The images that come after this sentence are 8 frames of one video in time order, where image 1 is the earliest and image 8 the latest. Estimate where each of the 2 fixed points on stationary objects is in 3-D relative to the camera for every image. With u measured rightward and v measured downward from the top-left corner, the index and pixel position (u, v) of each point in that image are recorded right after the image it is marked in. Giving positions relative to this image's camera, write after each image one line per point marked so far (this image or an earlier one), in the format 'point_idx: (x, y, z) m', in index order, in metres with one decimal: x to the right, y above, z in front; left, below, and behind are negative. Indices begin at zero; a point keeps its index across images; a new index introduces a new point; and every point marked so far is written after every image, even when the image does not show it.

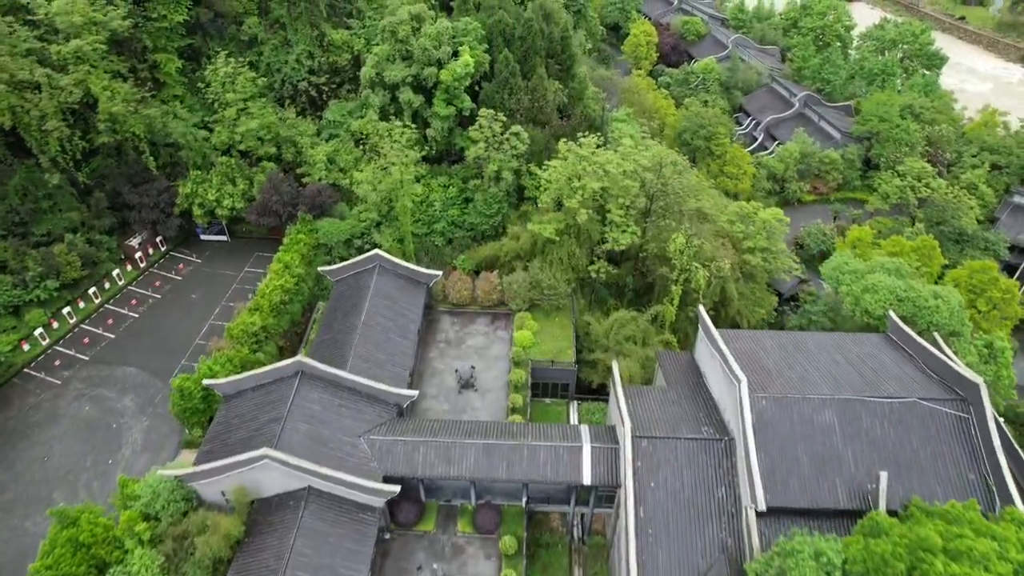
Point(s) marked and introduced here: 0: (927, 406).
0: (+9.8, -2.8, +18.0) m
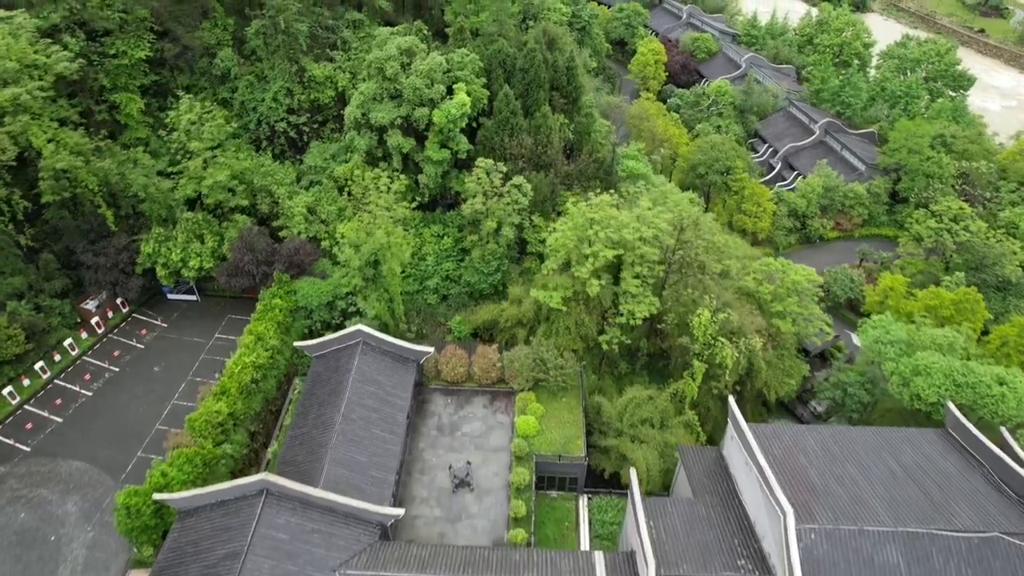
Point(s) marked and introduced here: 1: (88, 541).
0: (+9.8, -5.0, +15.1) m
1: (-10.3, -6.1, +18.6) m
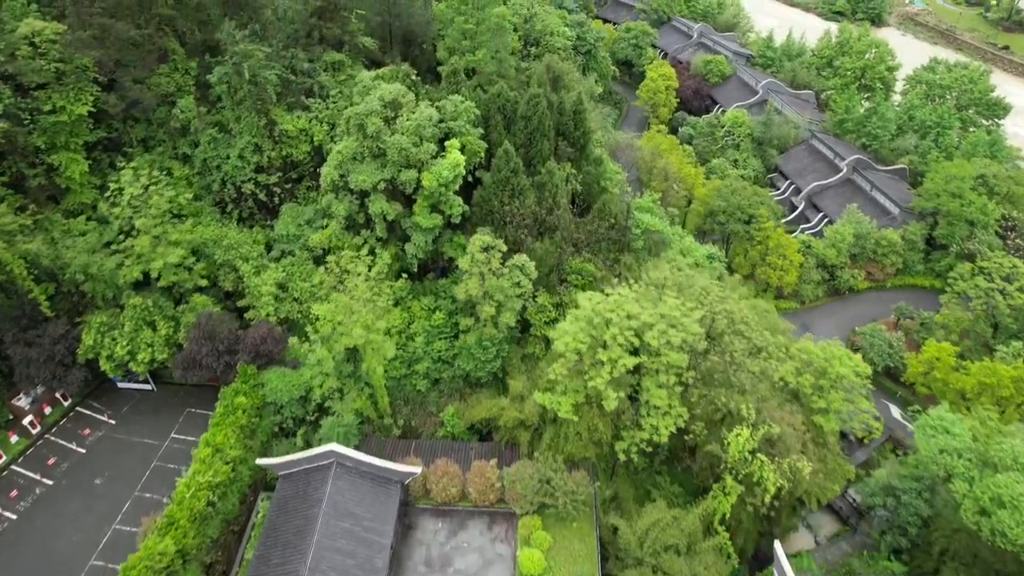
0: (+9.9, -7.6, +11.7) m
1: (-10.2, -8.7, +15.2) m
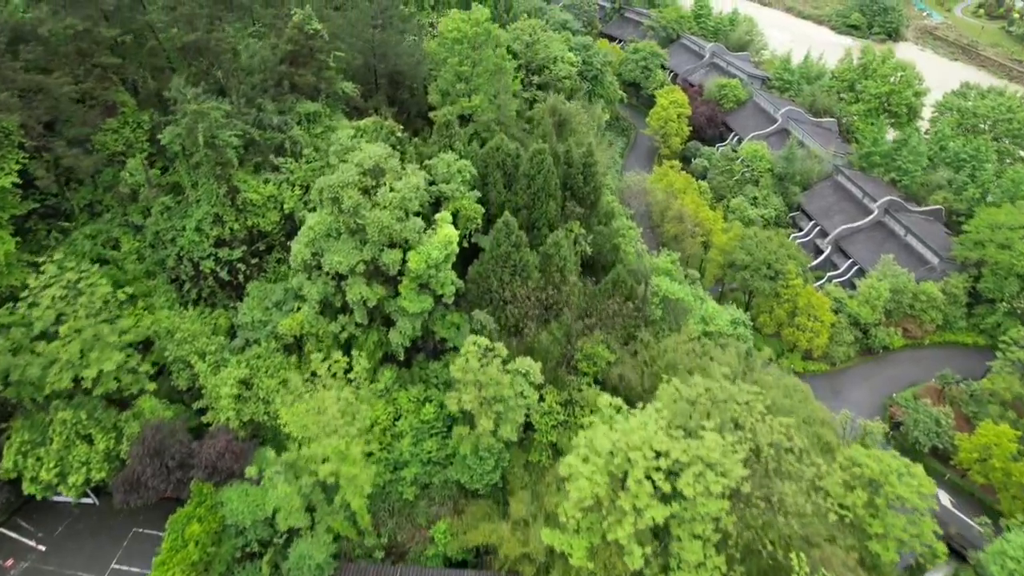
0: (+9.9, -10.1, +8.4) m
1: (-10.1, -11.2, +11.9) m
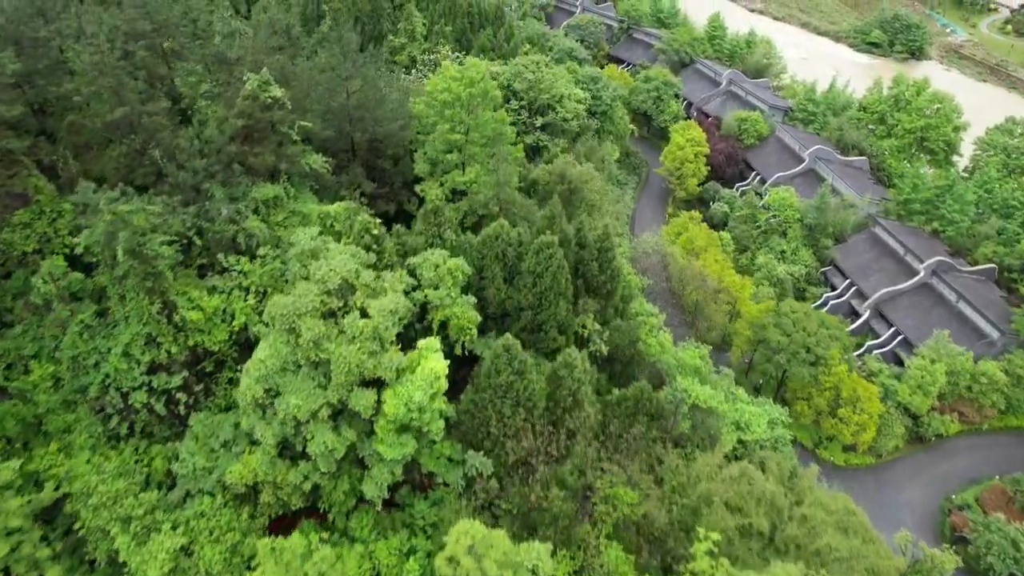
0: (+10.0, -13.0, +4.6) m
1: (-10.1, -14.1, +8.0) m
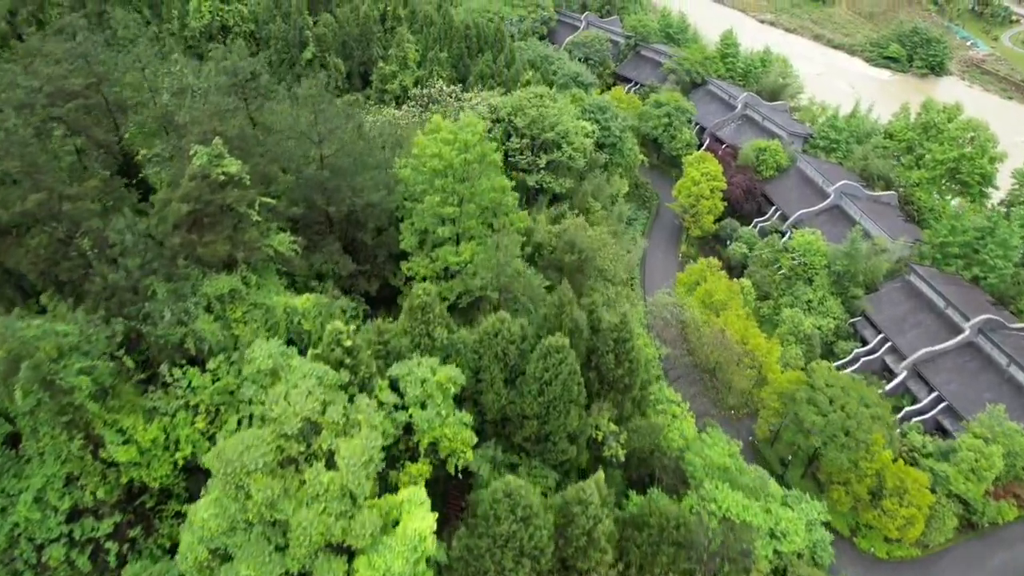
0: (+10.1, -15.3, +1.6) m
1: (-10.0, -16.4, +5.0) m
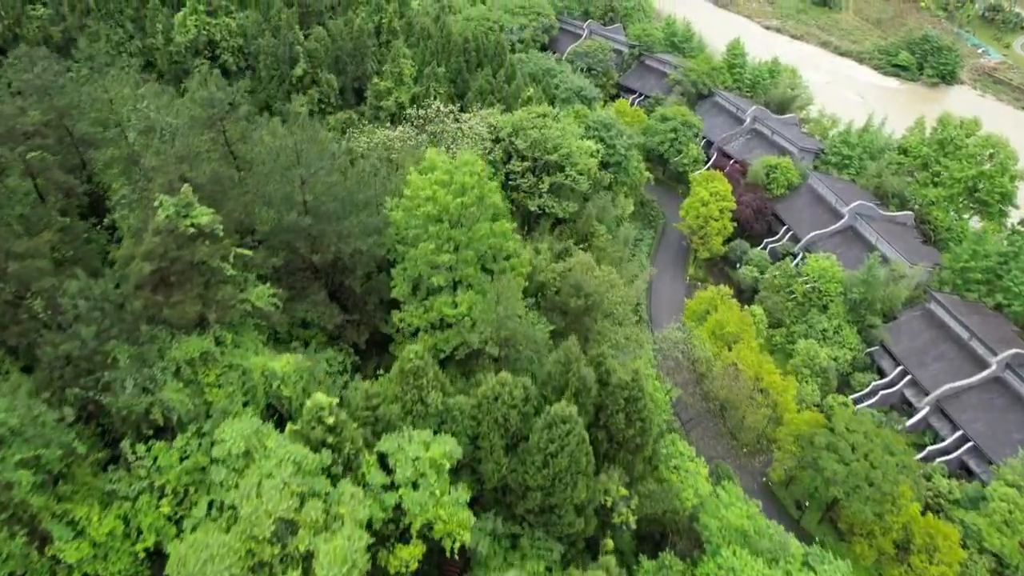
0: (+10.1, -16.4, +0.1) m
1: (-10.0, -17.5, +3.5) m
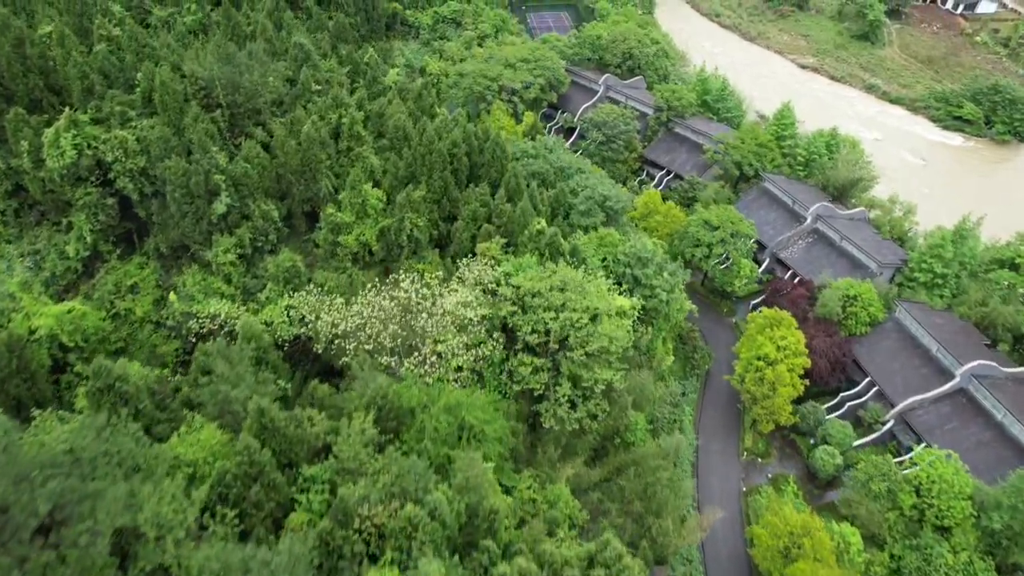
0: (+10.3, -23.0, -8.2) m
1: (-9.8, -24.0, -4.9) m
